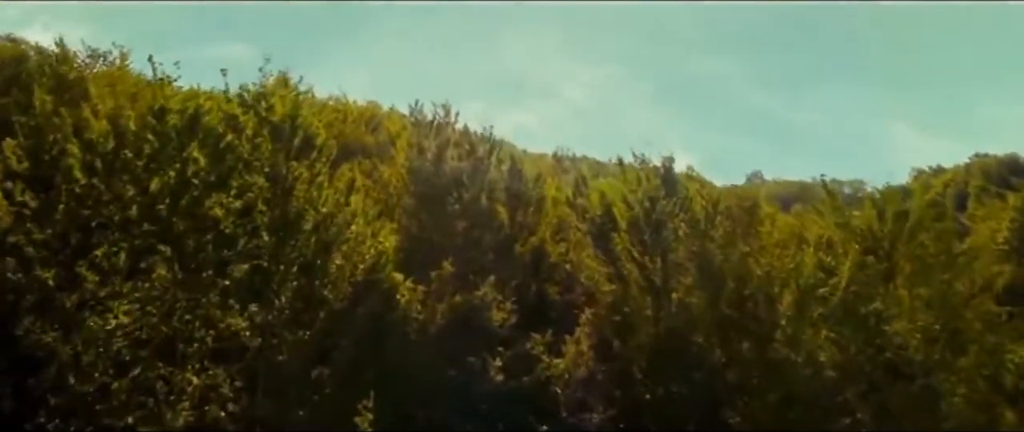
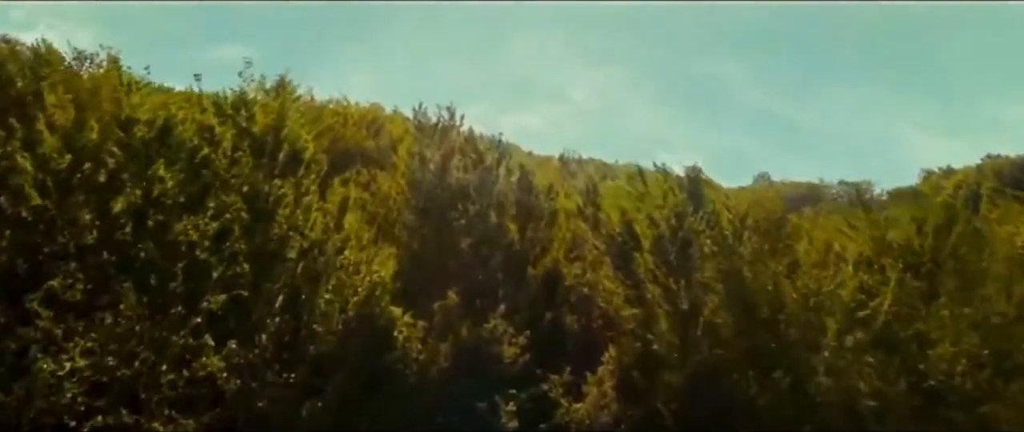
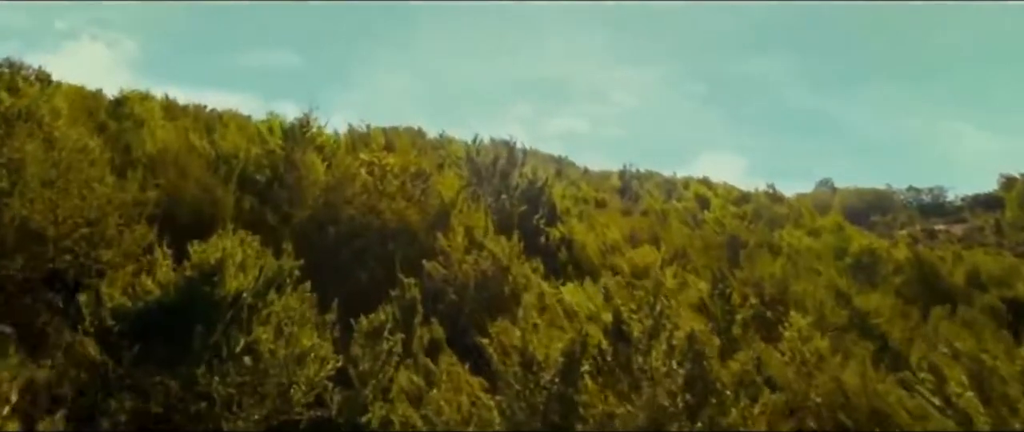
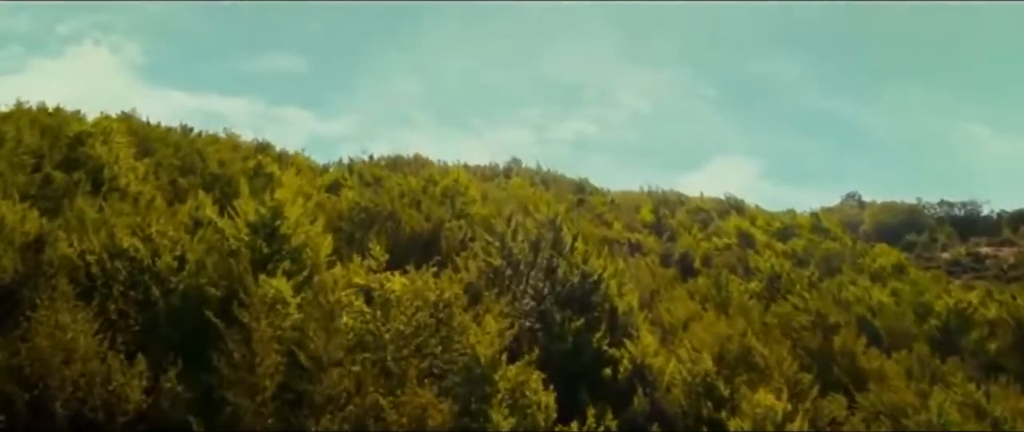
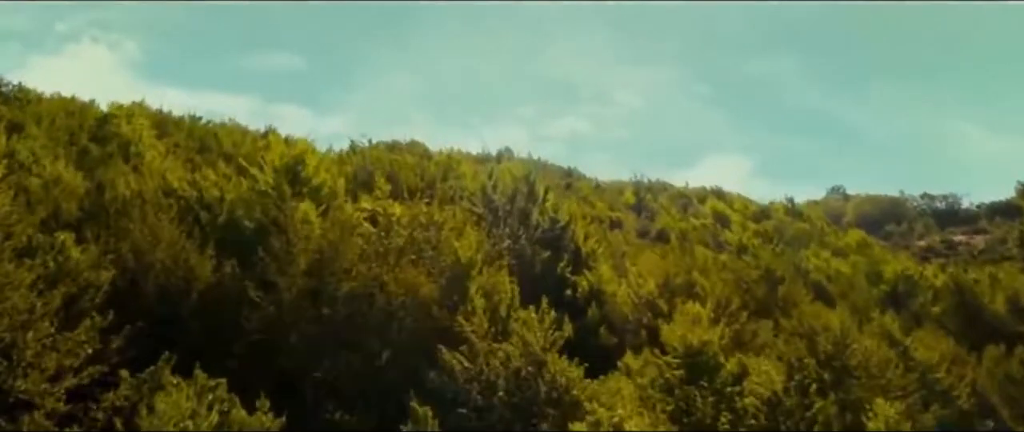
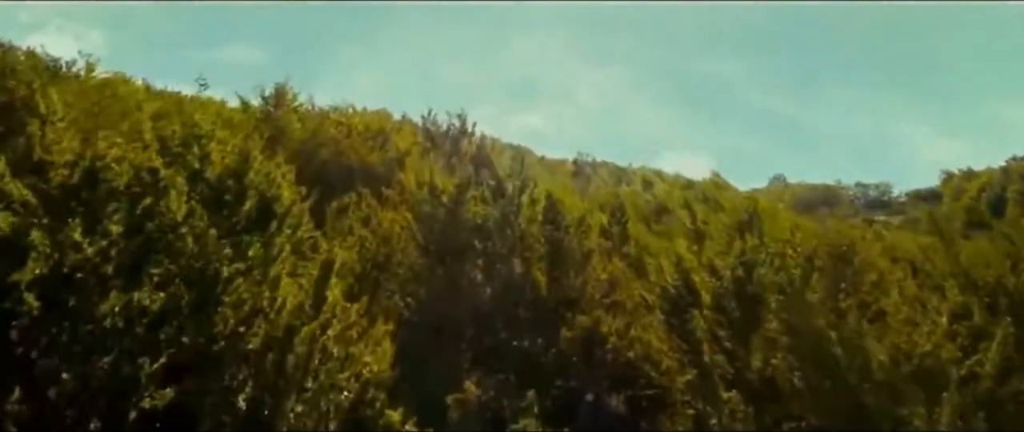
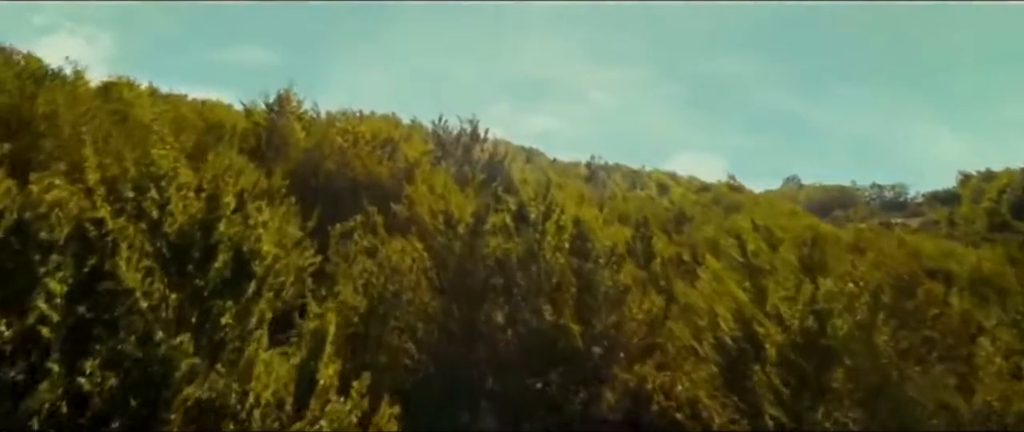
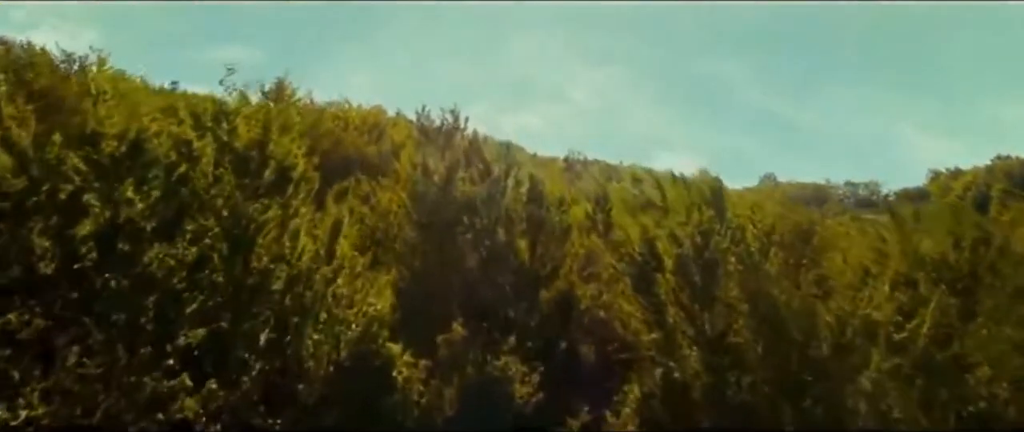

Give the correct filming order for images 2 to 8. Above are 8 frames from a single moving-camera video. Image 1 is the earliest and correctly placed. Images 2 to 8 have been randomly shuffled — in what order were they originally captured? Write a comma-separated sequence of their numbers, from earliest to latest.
2, 8, 6, 7, 3, 5, 4
